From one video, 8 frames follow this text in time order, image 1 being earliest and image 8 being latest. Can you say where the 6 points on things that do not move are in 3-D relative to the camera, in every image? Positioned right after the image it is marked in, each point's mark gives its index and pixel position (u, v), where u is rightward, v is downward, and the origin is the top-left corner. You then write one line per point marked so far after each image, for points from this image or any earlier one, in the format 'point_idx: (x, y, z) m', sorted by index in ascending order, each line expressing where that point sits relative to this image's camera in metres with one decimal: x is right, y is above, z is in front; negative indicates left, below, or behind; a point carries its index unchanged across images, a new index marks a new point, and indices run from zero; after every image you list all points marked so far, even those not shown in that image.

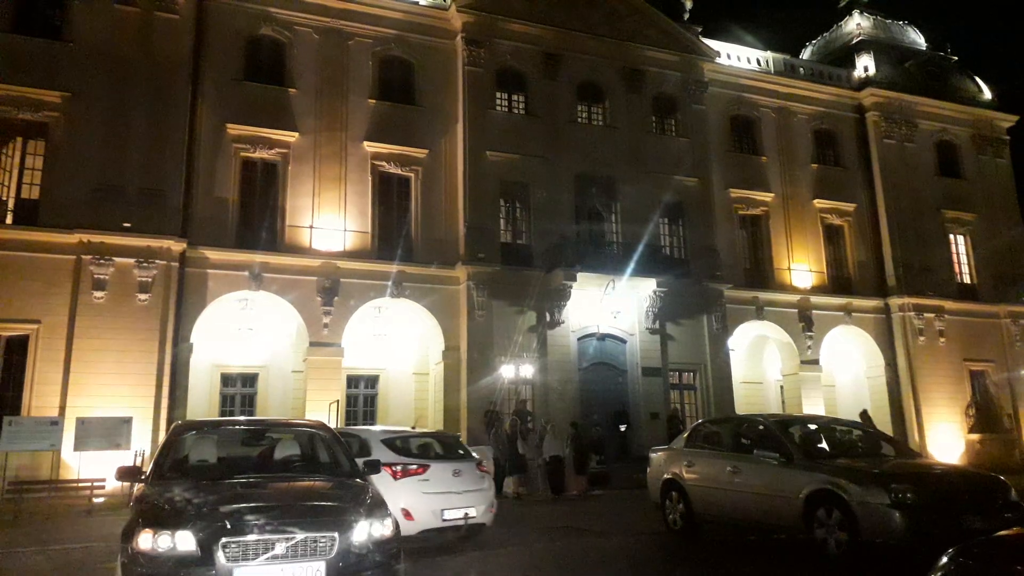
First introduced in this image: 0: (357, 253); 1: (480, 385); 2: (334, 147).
0: (-3.8, +0.9, +19.3) m
1: (-0.8, -2.4, +19.1) m
2: (-4.5, +3.5, +19.7) m
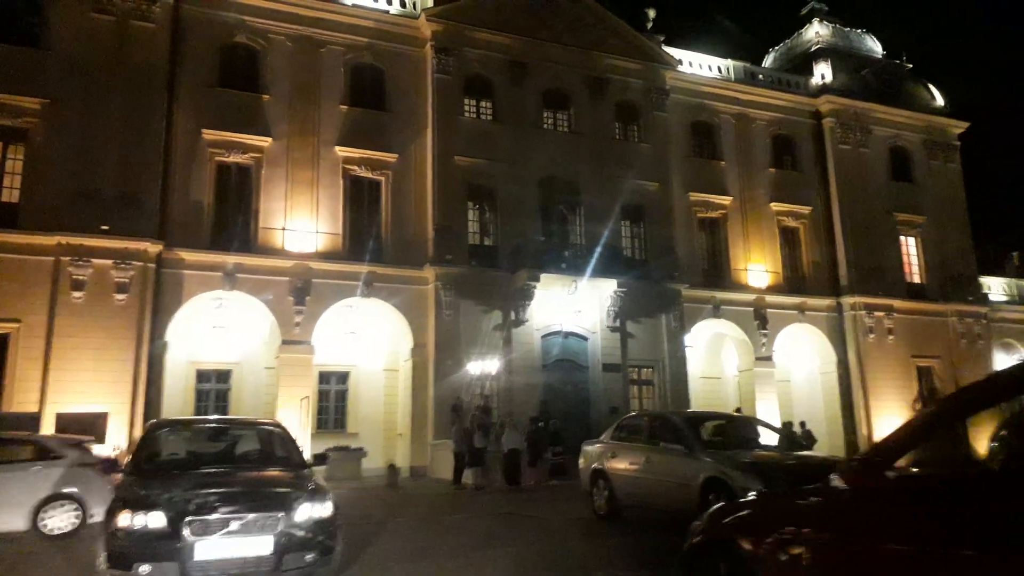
0: (-4.7, +0.9, +20.1) m
1: (-1.7, -2.4, +20.0) m
2: (-5.3, +3.5, +20.4) m
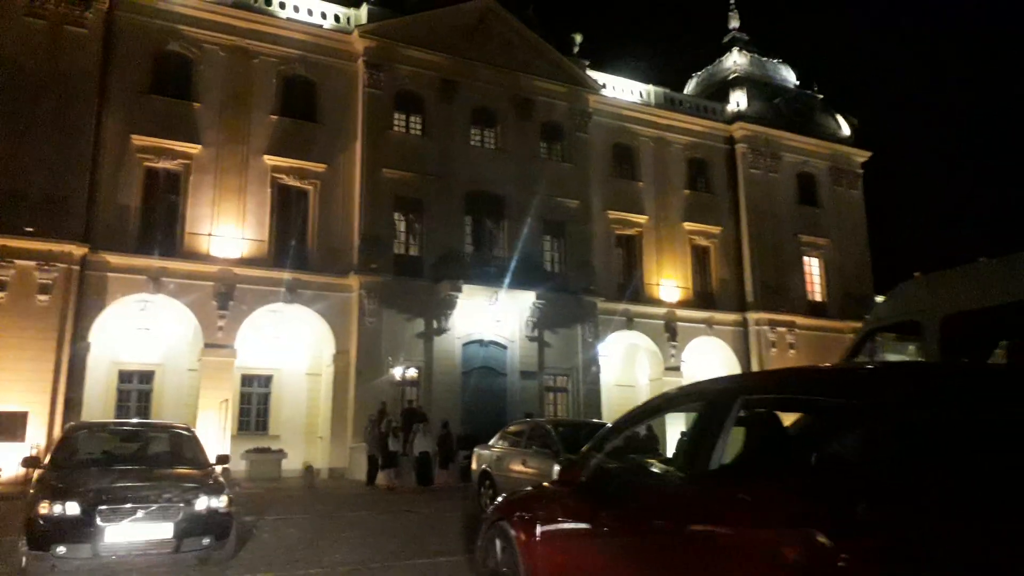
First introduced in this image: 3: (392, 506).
0: (-6.8, +0.7, +20.6) m
1: (-3.8, -2.6, +20.8) m
2: (-7.3, +3.4, +21.0) m
3: (-2.1, -3.8, +13.9) m
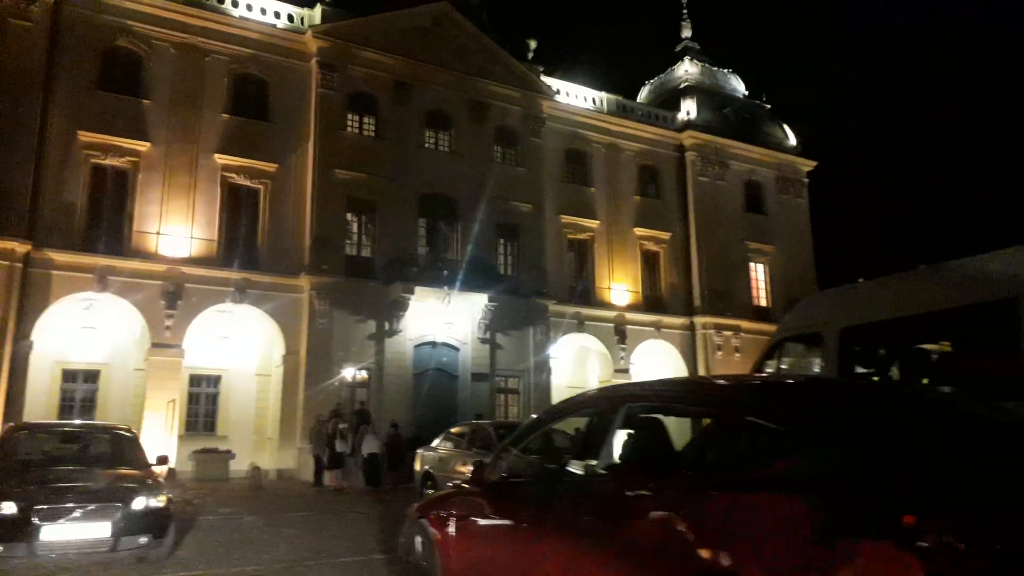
0: (-8.0, +0.7, +20.5) m
1: (-5.2, -2.6, +20.8) m
2: (-8.6, +3.4, +20.8) m
3: (-3.1, -3.9, +14.0) m
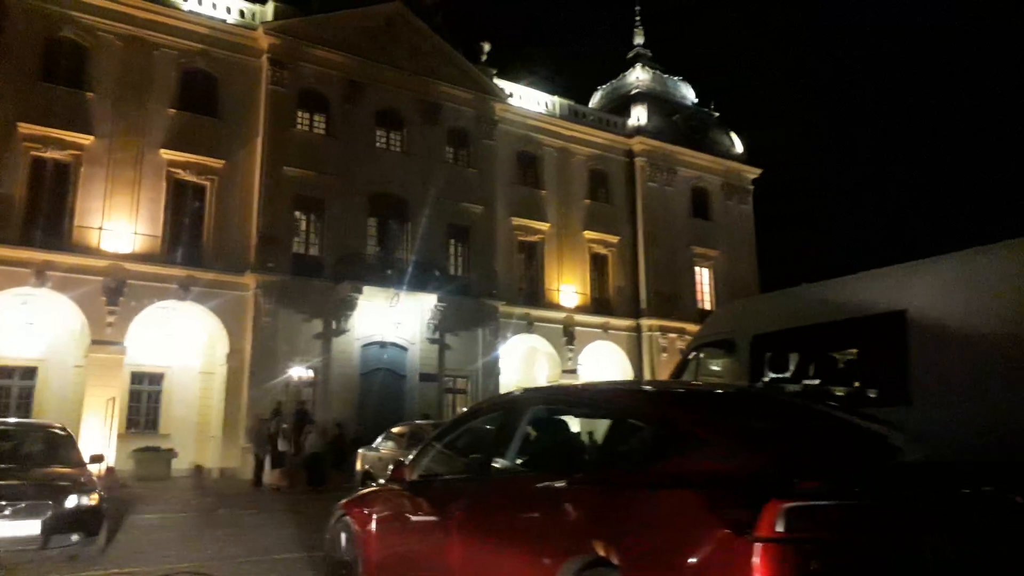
0: (-9.4, +0.8, +20.3) m
1: (-6.6, -2.6, +20.7) m
2: (-9.9, +3.5, +20.5) m
3: (-4.1, -3.8, +14.0) m
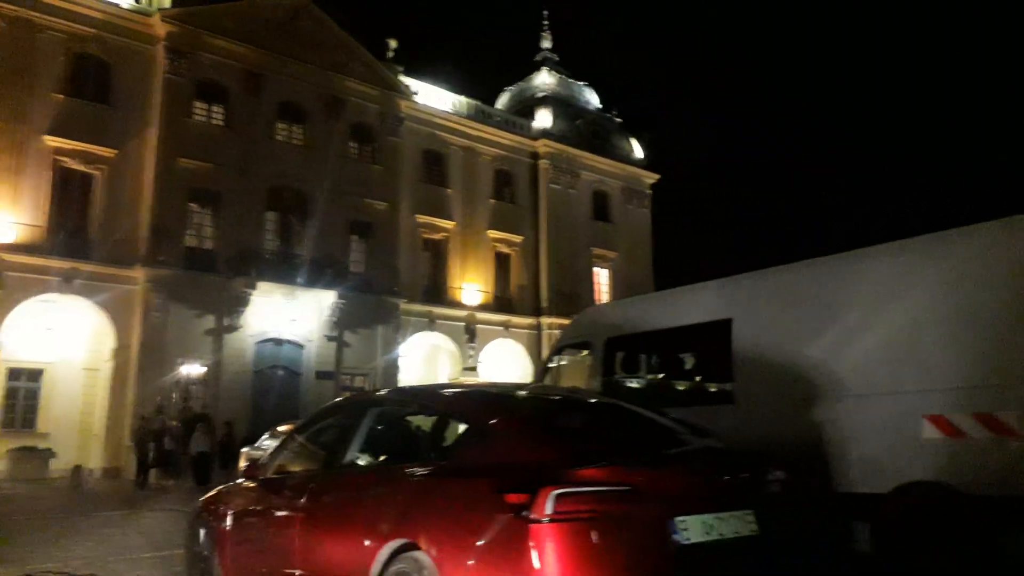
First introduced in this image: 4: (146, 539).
0: (-11.9, +1.0, +19.4) m
1: (-9.2, -2.4, +20.2) m
2: (-12.4, +3.7, +19.6) m
3: (-6.1, -3.8, +13.8) m
4: (-4.5, -3.1, +9.8) m
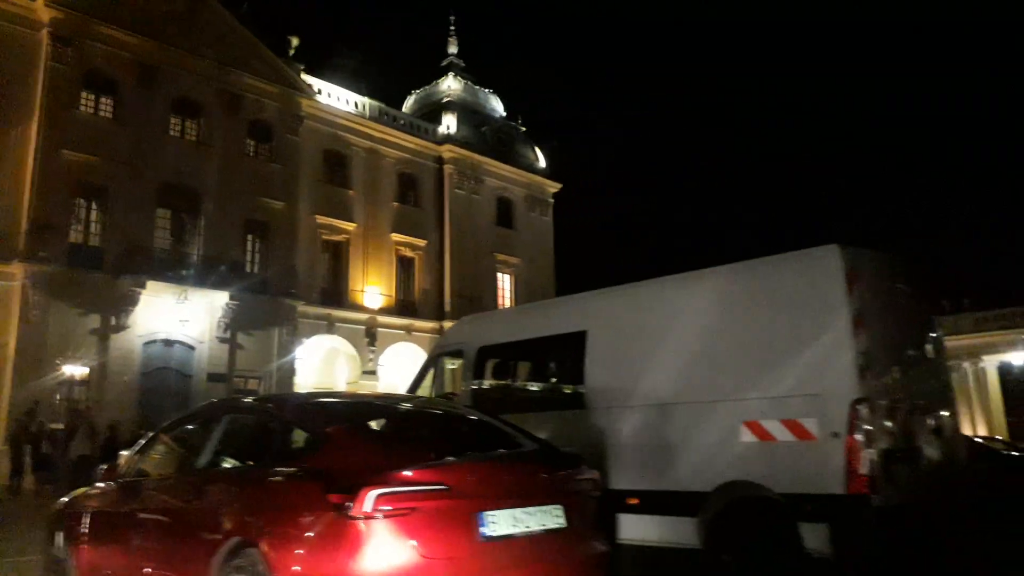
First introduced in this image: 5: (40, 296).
0: (-14.3, +1.1, +18.2) m
1: (-11.8, -2.3, +19.3) m
2: (-14.8, +3.8, +18.3) m
3: (-8.0, -3.7, +13.3) m
4: (-5.9, -3.1, +9.5) m
5: (-11.8, -0.2, +19.9) m
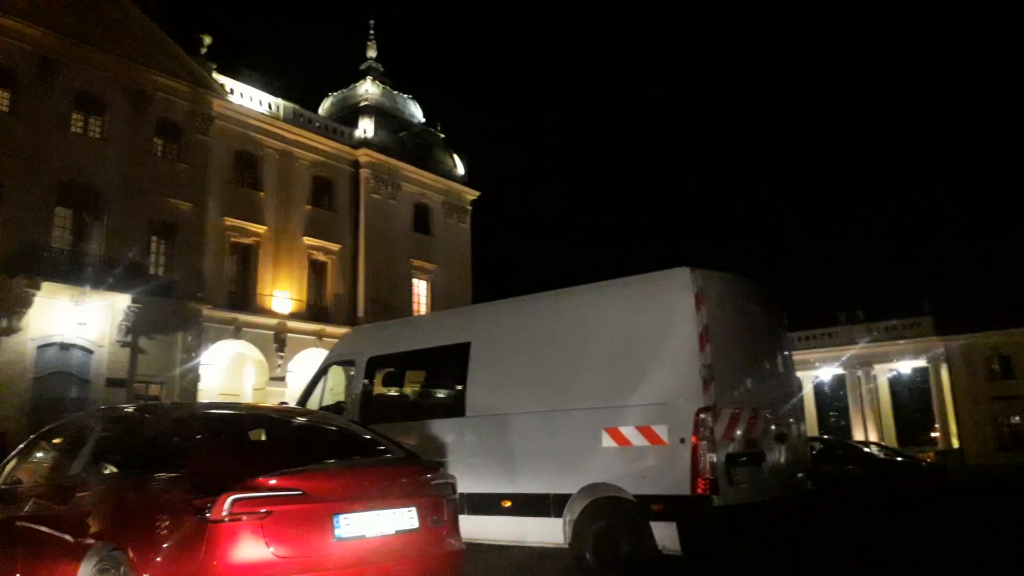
0: (-16.3, +1.2, +17.0) m
1: (-14.0, -2.3, +18.3) m
2: (-16.7, +3.9, +17.1) m
3: (-9.6, -3.8, +12.7) m
4: (-7.1, -3.1, +9.1) m
5: (-13.9, -0.2, +18.9) m
